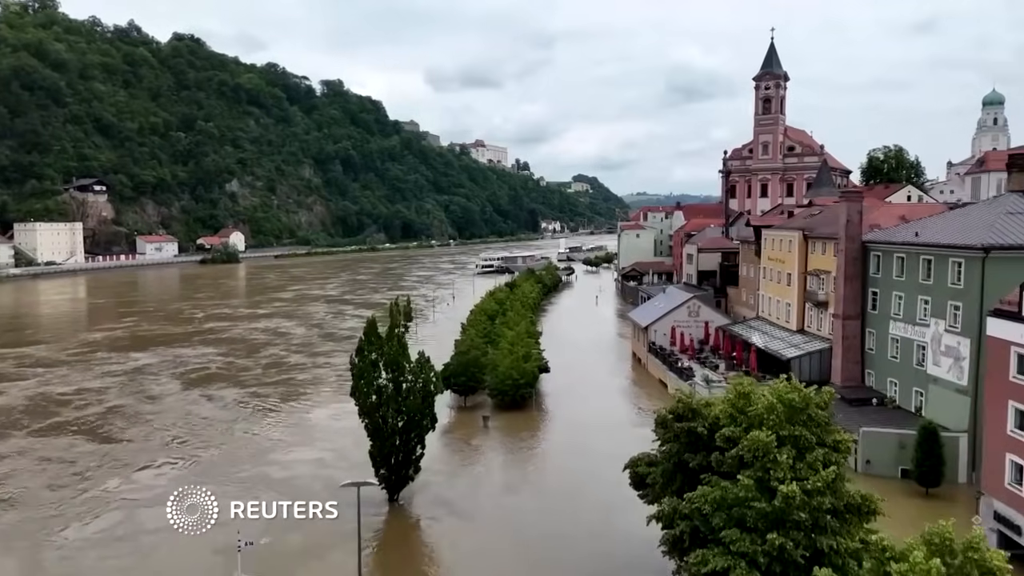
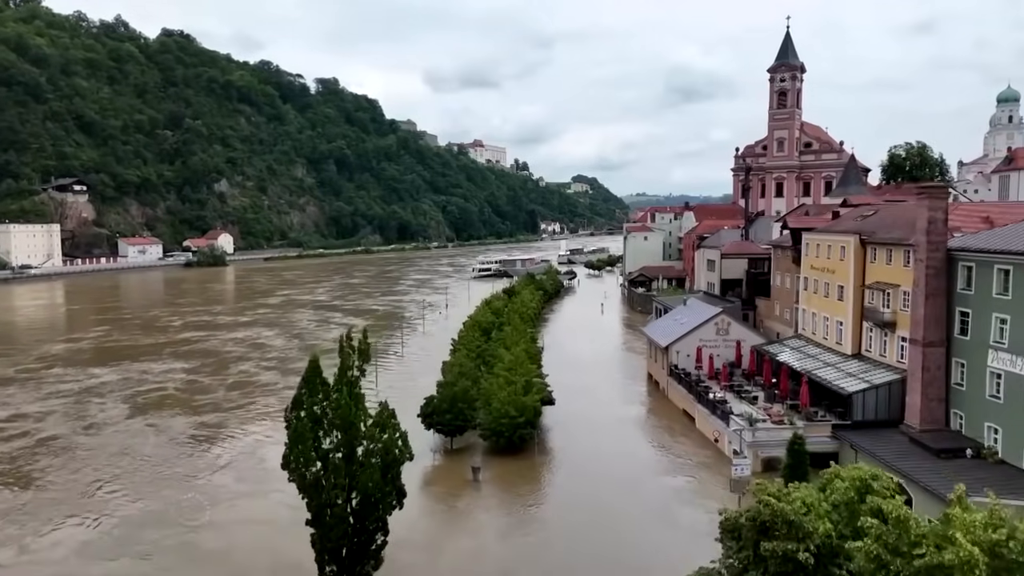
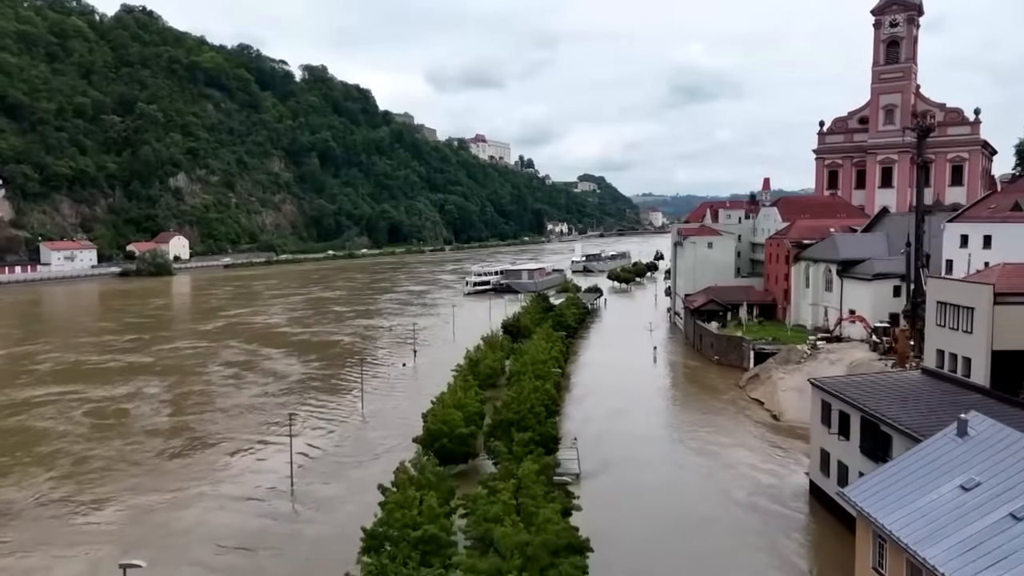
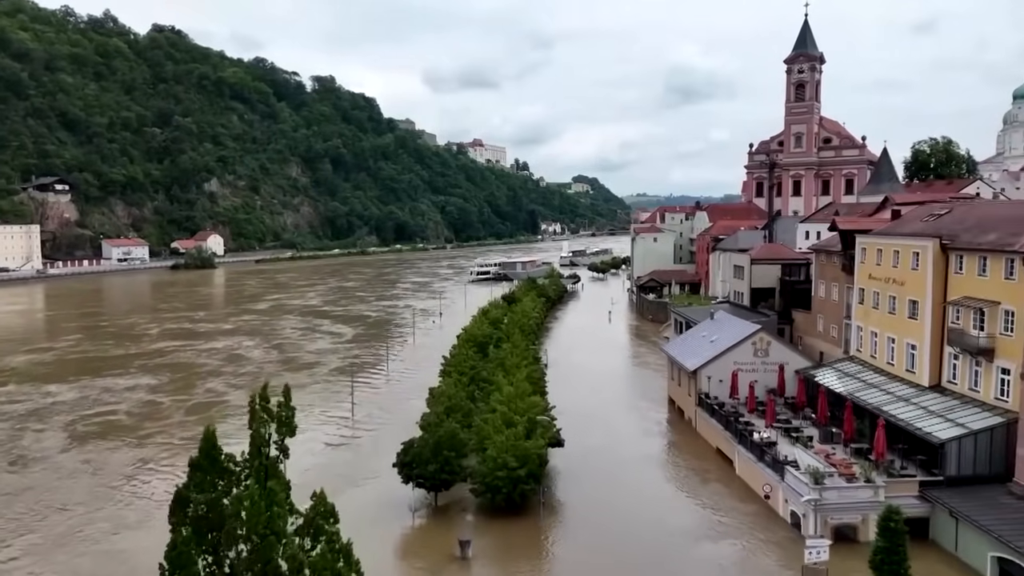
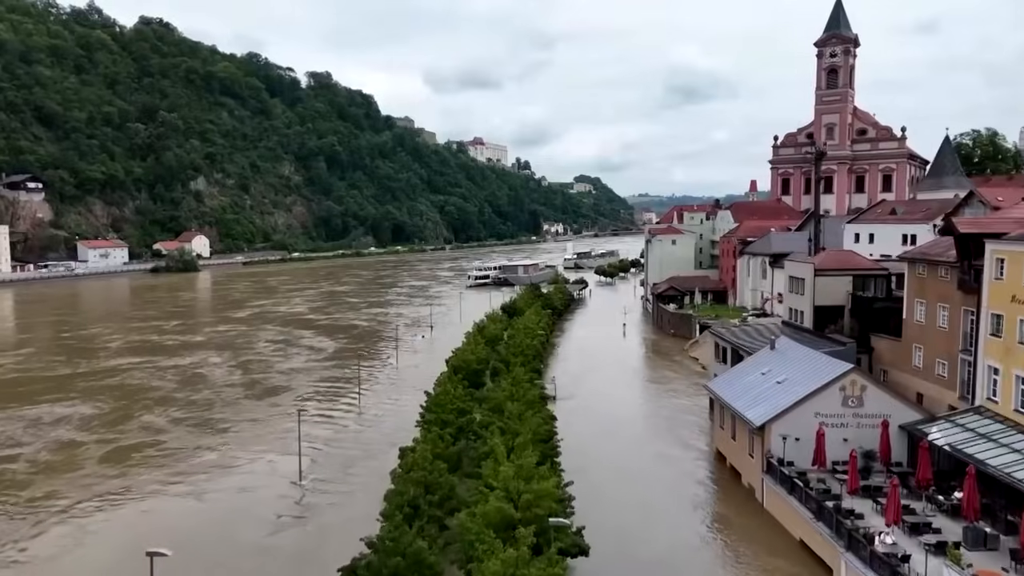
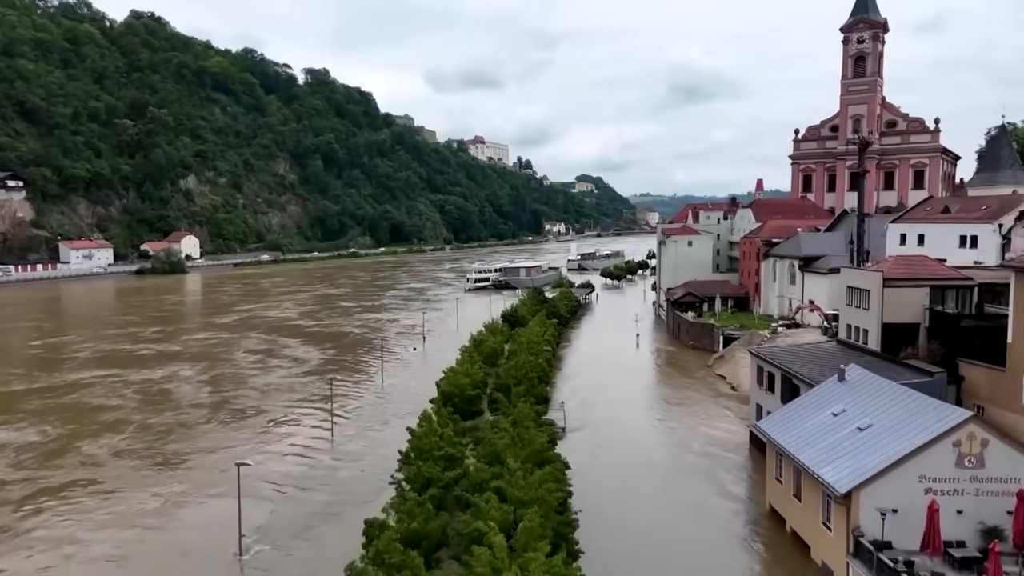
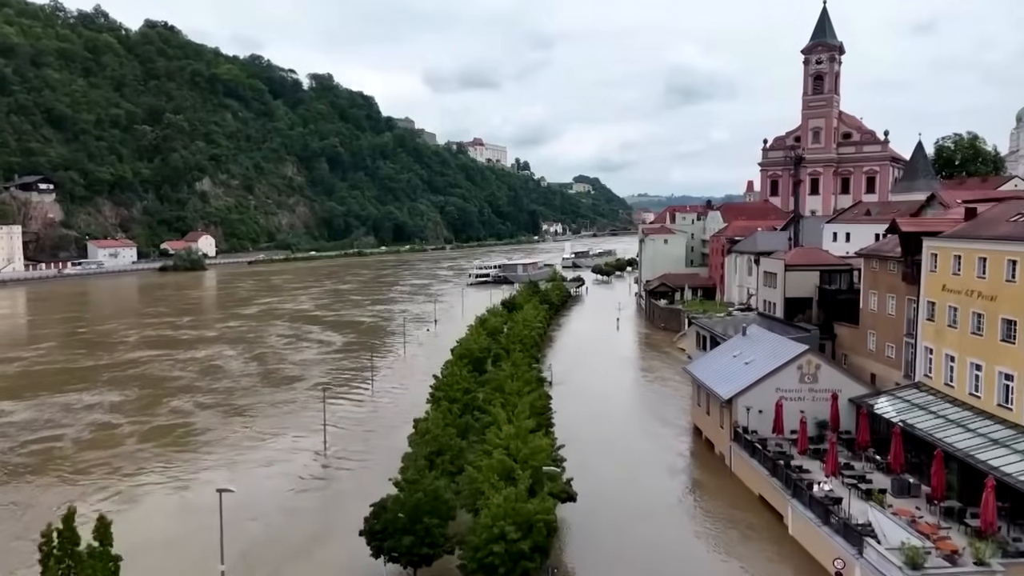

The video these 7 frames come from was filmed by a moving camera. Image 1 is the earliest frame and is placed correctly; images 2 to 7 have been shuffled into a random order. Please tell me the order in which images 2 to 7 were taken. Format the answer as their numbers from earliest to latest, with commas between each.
2, 4, 7, 5, 6, 3
